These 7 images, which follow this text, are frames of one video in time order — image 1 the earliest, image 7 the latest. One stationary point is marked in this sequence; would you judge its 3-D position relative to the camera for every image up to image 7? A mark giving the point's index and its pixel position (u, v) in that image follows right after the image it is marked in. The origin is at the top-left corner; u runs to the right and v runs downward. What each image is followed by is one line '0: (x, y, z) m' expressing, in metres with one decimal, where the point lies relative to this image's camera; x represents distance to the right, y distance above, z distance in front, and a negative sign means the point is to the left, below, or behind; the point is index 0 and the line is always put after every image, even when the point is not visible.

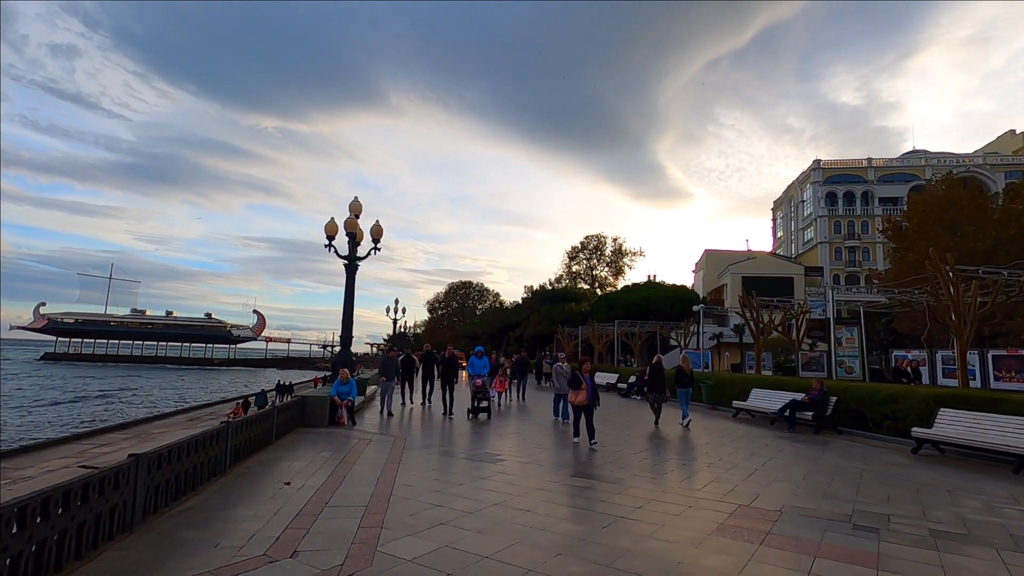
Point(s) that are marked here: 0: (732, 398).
0: (+7.4, -3.7, +17.1) m
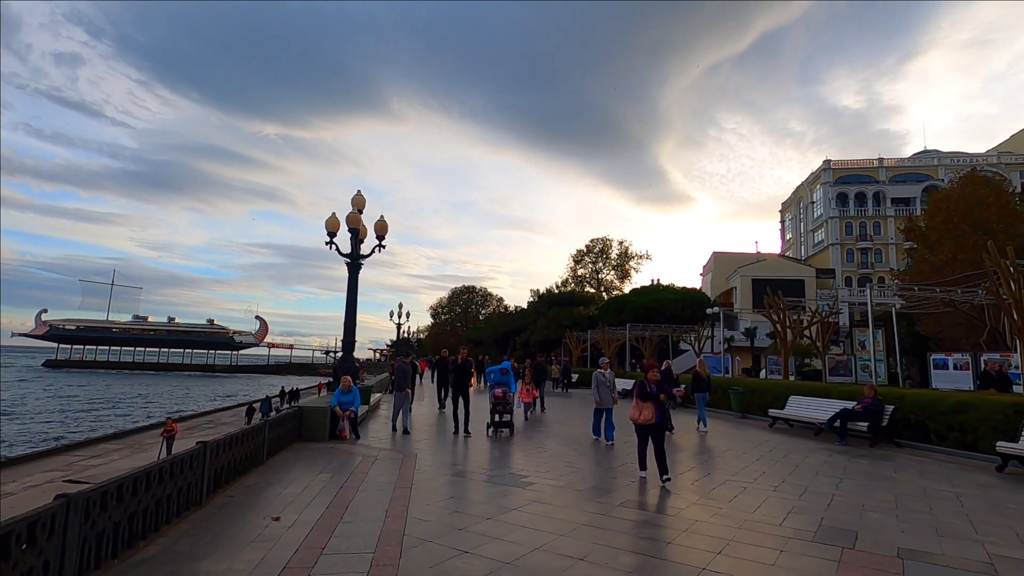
0: (+7.8, -3.7, +15.8) m
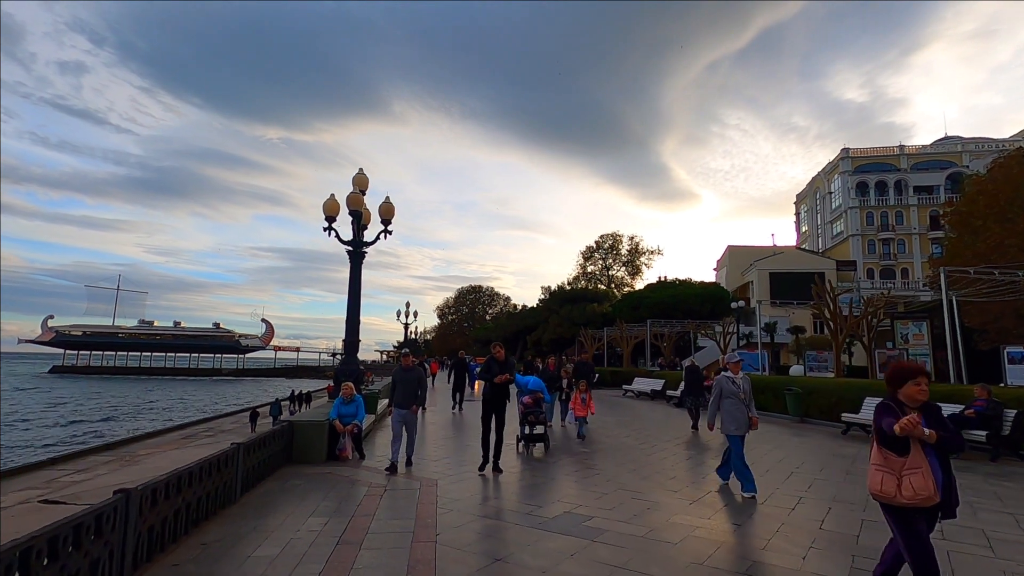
0: (+8.6, -3.3, +13.8) m
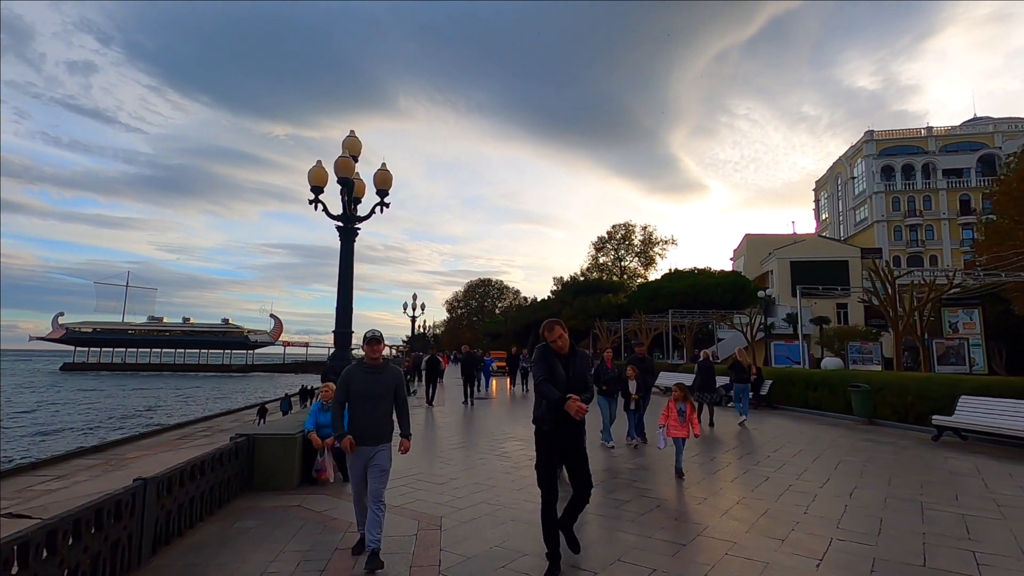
0: (+9.0, -2.8, +11.7) m
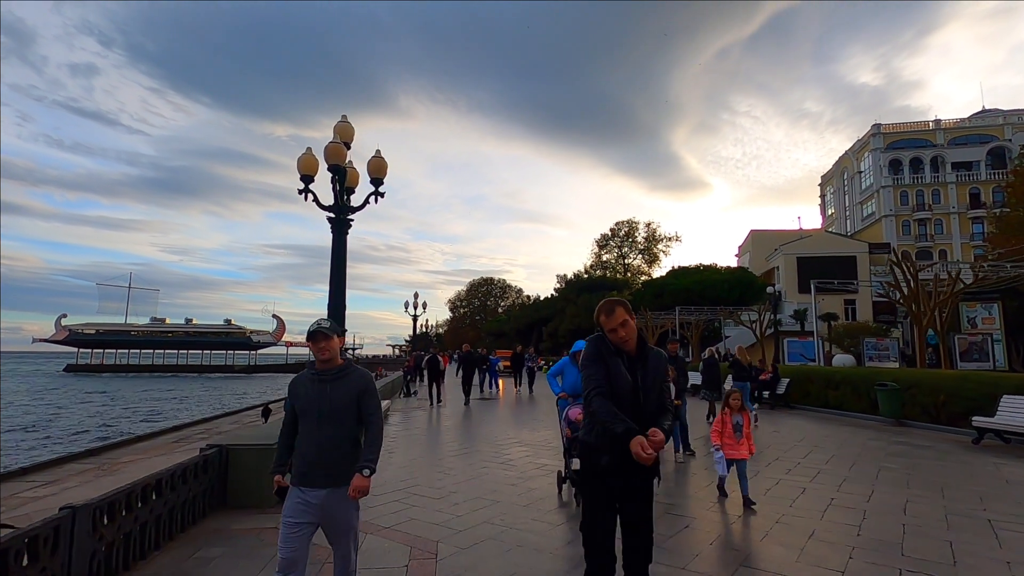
0: (+9.1, -2.6, +10.9) m
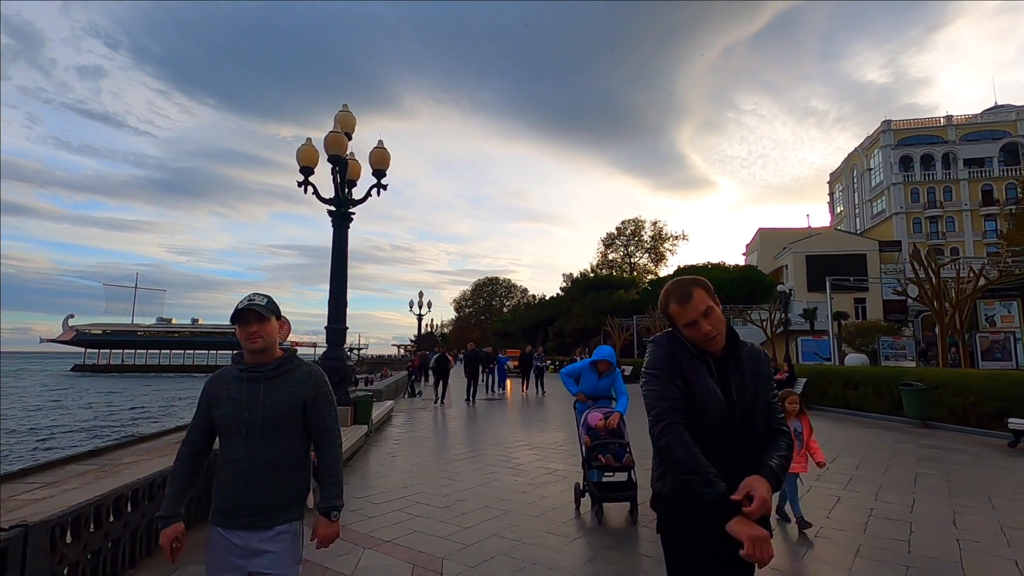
0: (+9.3, -2.5, +10.4) m
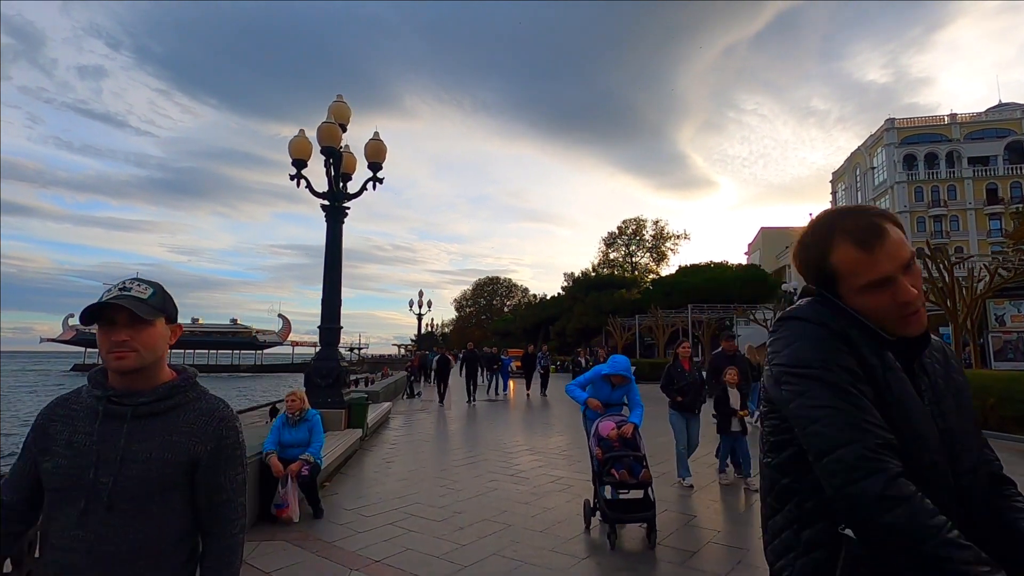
0: (+9.3, -2.5, +10.0) m
